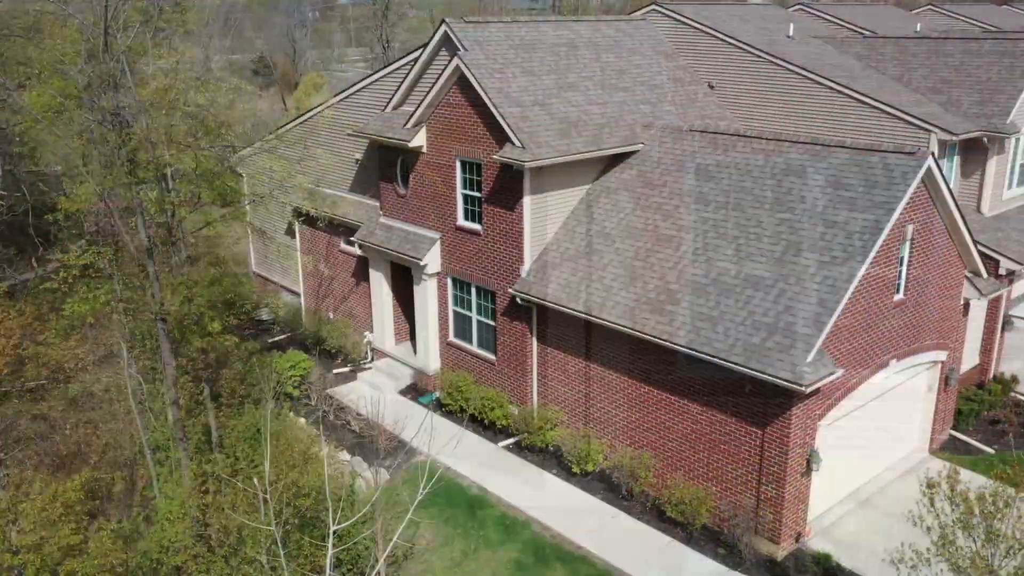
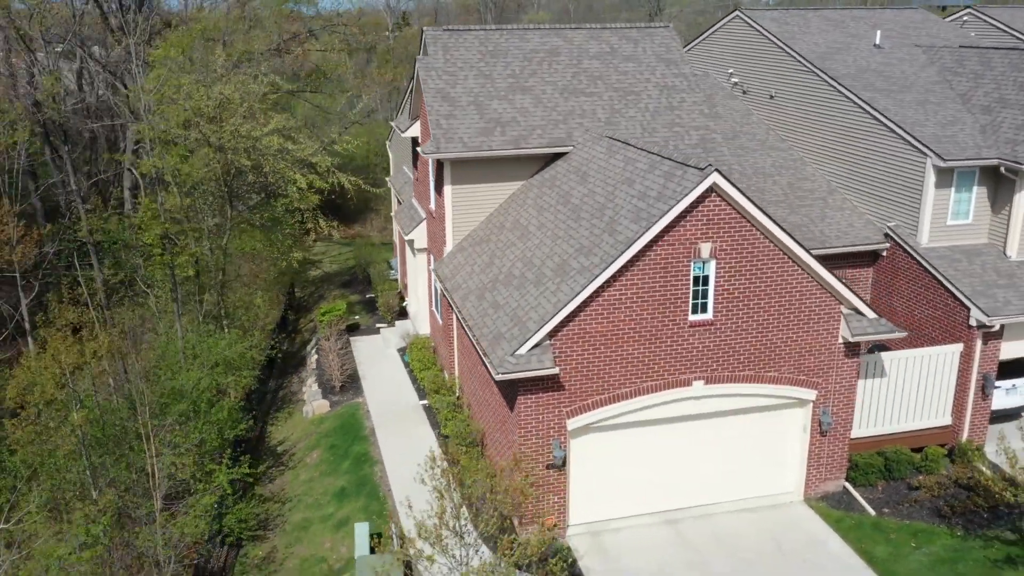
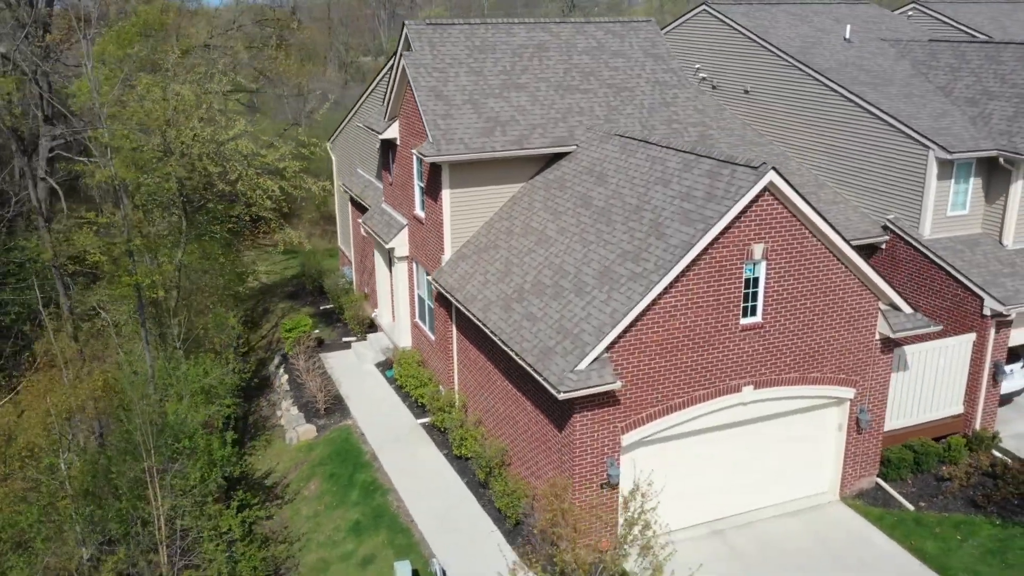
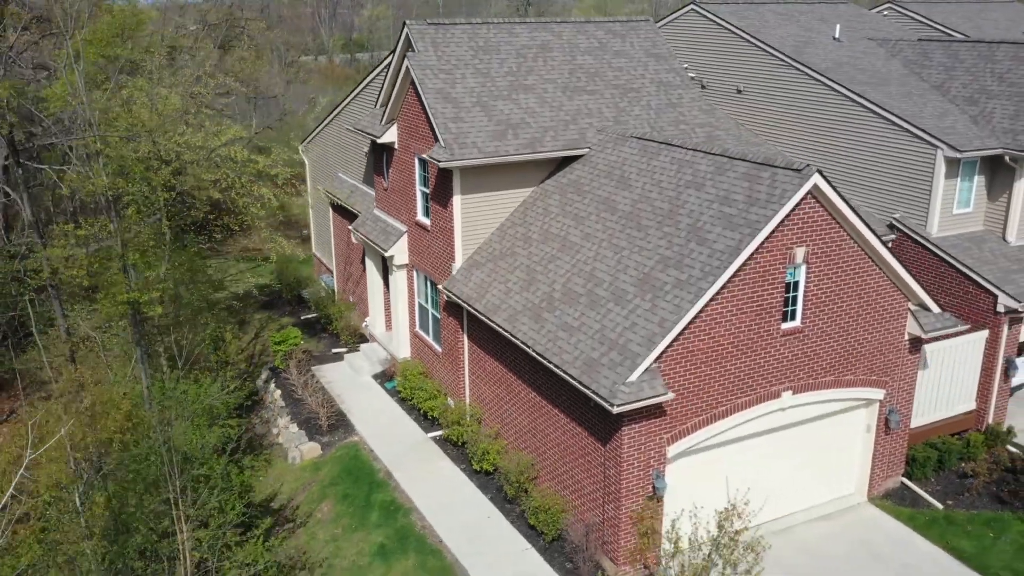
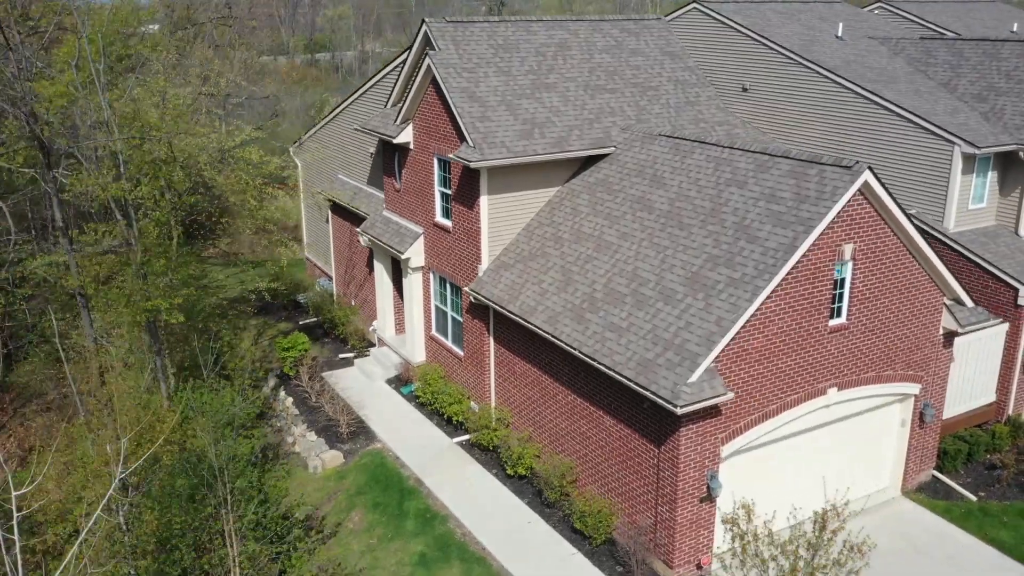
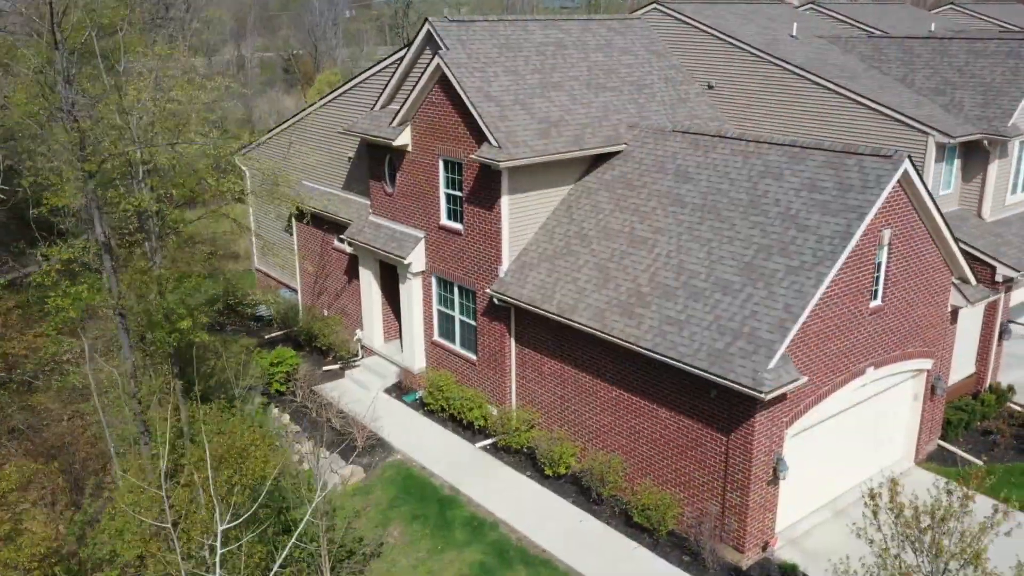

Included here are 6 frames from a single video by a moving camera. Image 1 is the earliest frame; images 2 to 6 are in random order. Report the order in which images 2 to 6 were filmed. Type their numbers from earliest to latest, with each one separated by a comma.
6, 5, 4, 3, 2
